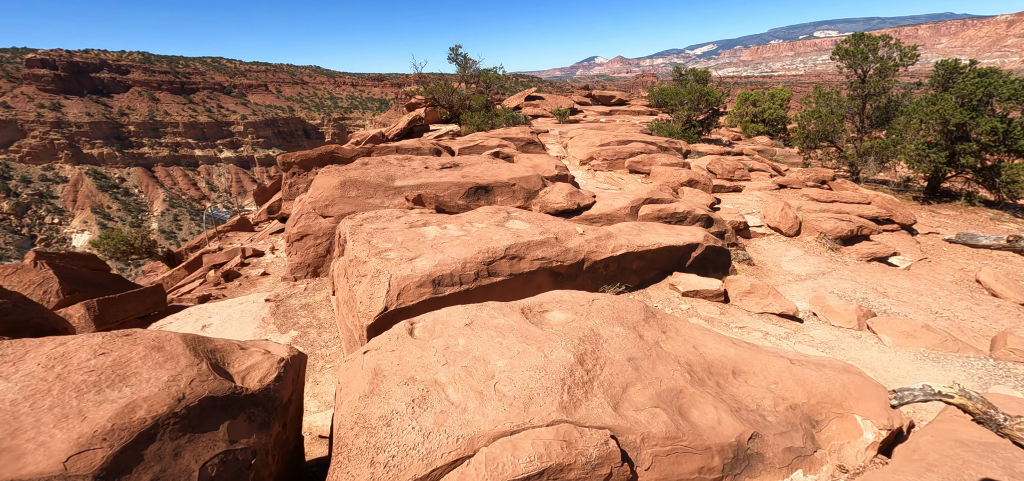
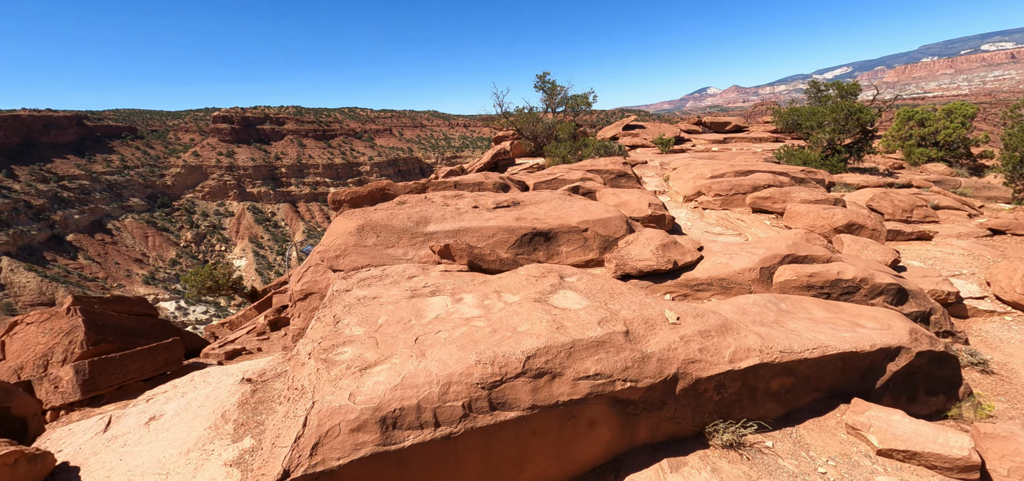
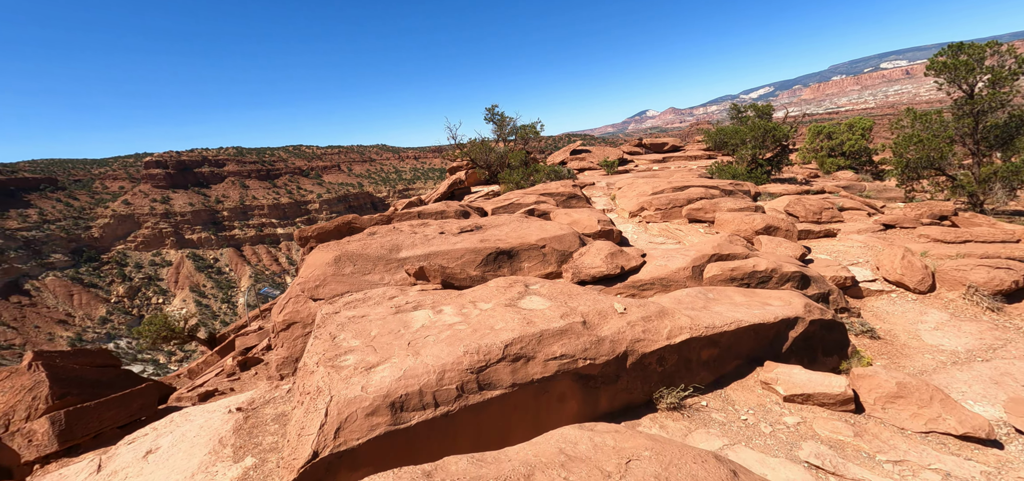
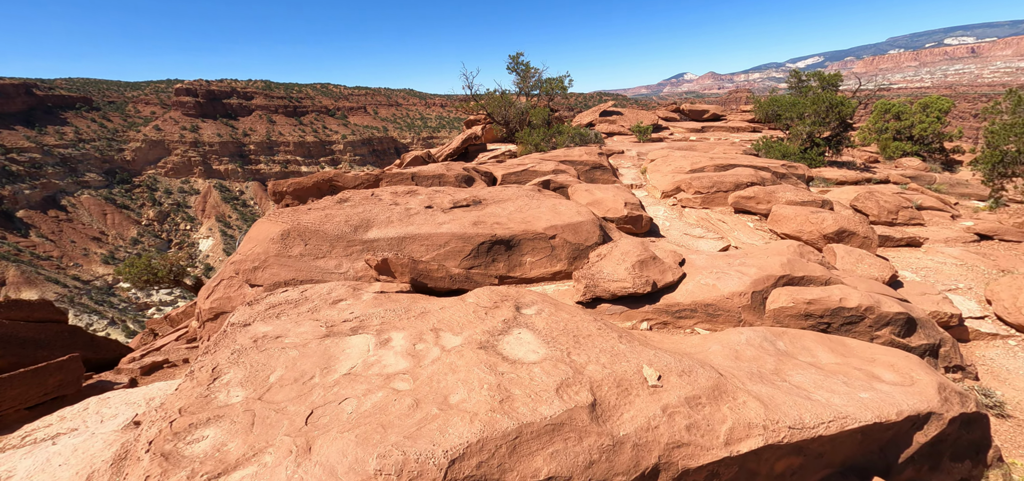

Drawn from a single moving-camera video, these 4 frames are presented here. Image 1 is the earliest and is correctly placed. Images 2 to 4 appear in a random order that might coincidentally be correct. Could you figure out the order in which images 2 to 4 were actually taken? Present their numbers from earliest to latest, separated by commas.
3, 2, 4
